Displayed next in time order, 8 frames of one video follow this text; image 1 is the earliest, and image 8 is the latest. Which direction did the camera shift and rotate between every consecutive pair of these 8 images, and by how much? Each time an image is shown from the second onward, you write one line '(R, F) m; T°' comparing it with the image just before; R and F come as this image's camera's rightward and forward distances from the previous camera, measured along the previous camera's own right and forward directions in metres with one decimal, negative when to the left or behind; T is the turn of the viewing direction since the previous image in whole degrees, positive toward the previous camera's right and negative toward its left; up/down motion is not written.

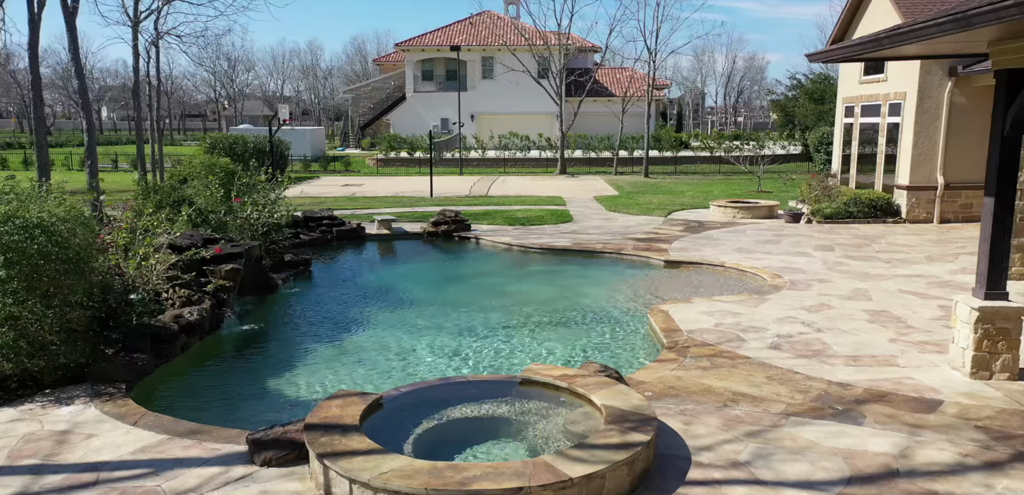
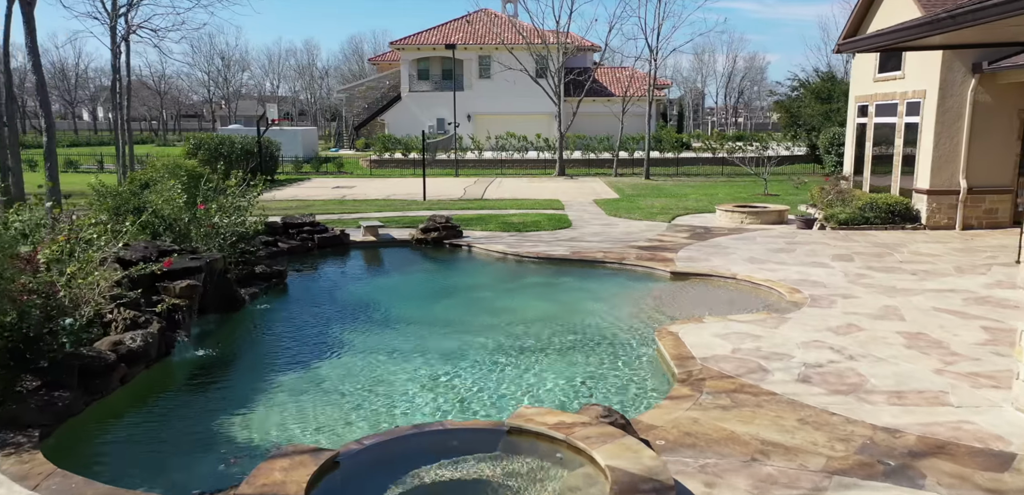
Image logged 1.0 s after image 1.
(+0.1, +0.9) m; 0°
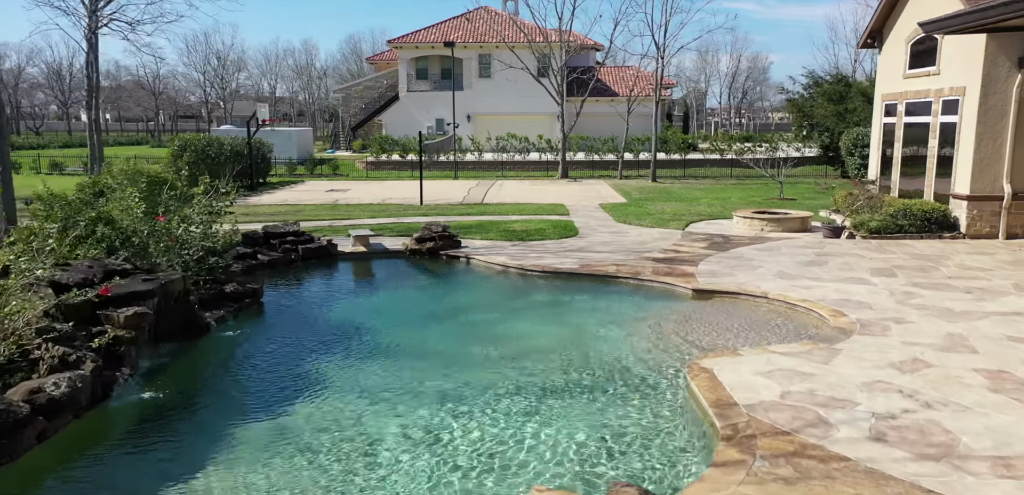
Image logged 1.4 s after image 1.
(0.0, +1.1) m; 0°
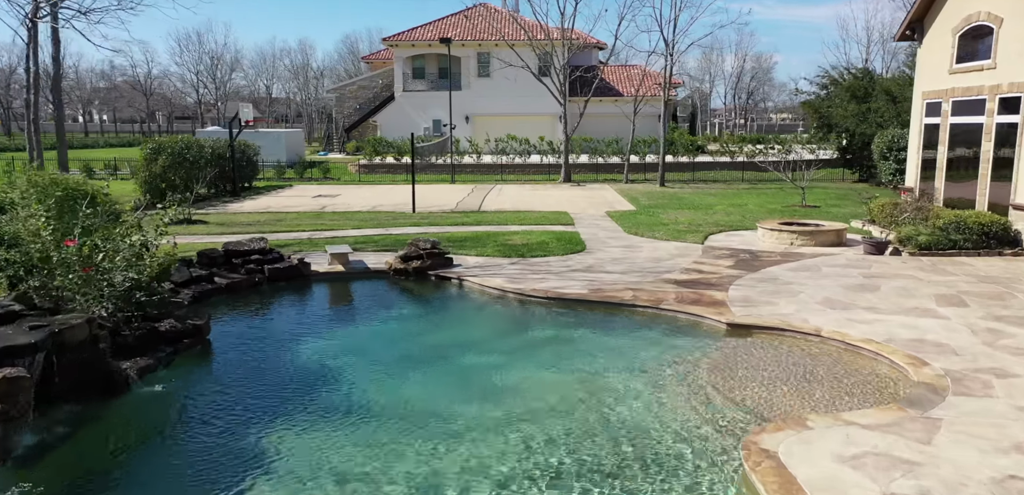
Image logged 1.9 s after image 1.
(0.0, +1.6) m; 0°
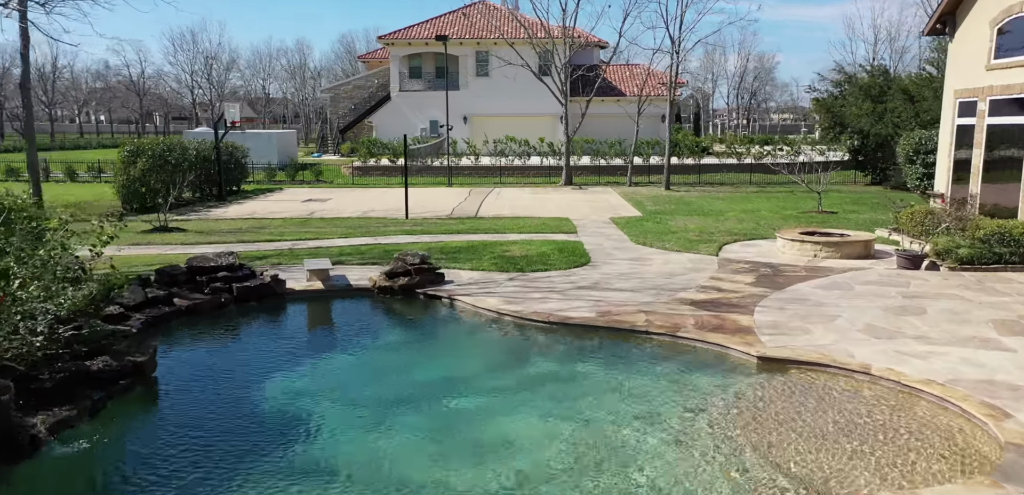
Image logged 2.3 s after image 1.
(0.0, +1.1) m; 0°
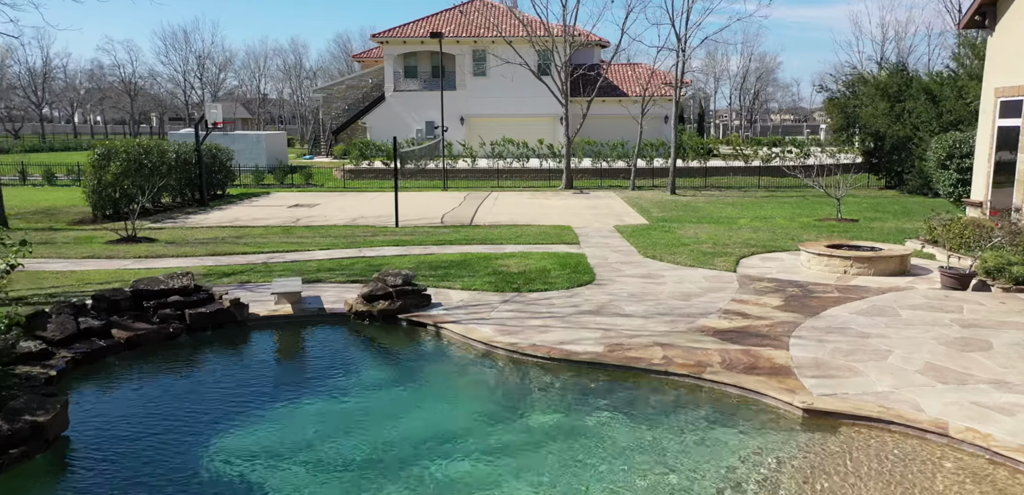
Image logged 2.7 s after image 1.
(0.0, +1.2) m; 0°
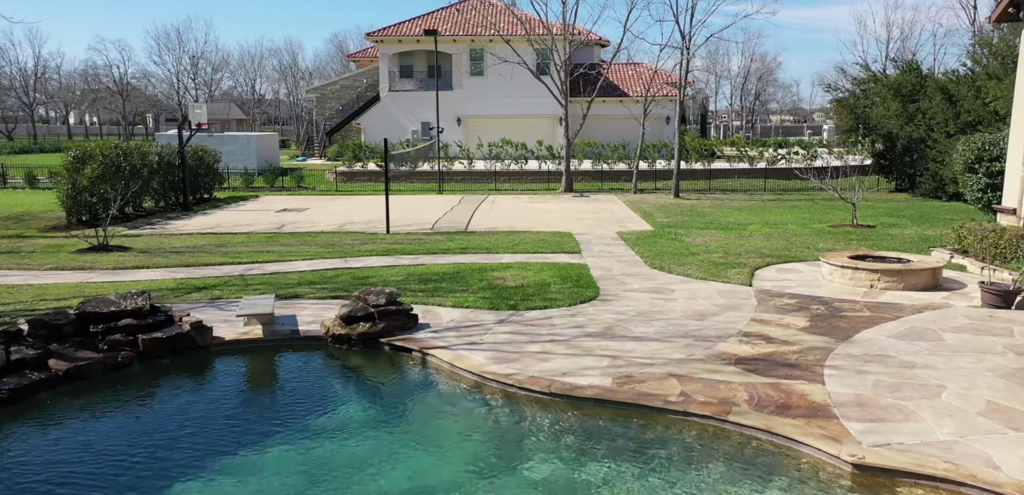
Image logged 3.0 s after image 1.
(0.0, +0.9) m; 0°
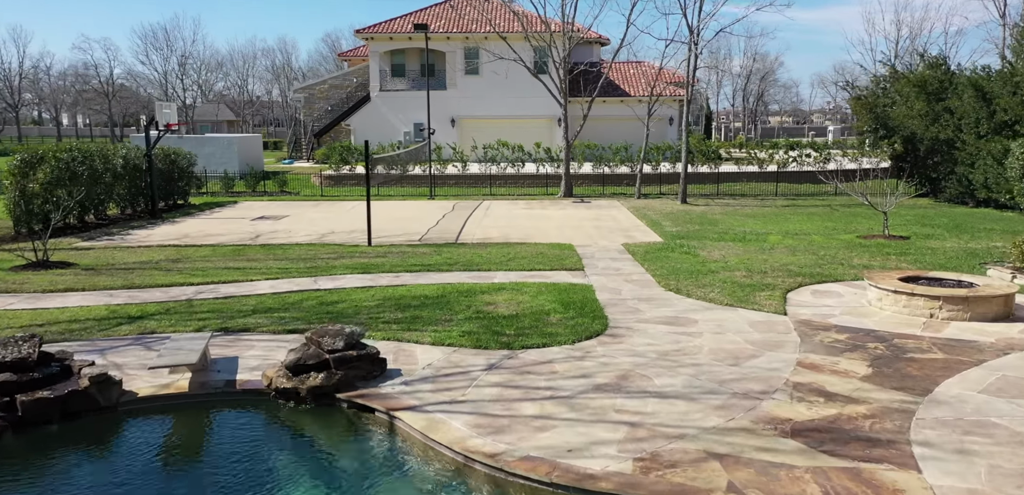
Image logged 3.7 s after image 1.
(+0.1, +1.6) m; 0°
